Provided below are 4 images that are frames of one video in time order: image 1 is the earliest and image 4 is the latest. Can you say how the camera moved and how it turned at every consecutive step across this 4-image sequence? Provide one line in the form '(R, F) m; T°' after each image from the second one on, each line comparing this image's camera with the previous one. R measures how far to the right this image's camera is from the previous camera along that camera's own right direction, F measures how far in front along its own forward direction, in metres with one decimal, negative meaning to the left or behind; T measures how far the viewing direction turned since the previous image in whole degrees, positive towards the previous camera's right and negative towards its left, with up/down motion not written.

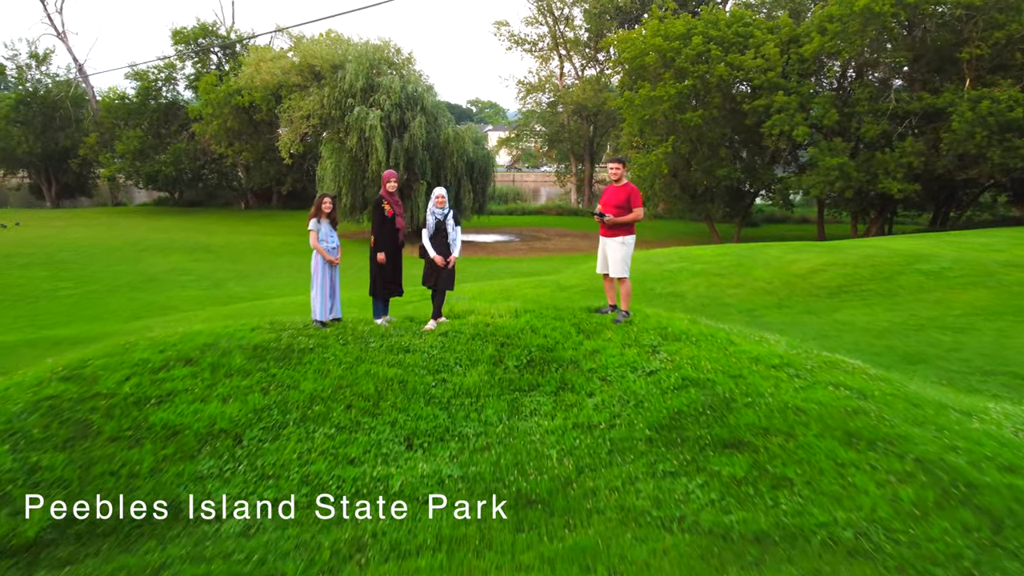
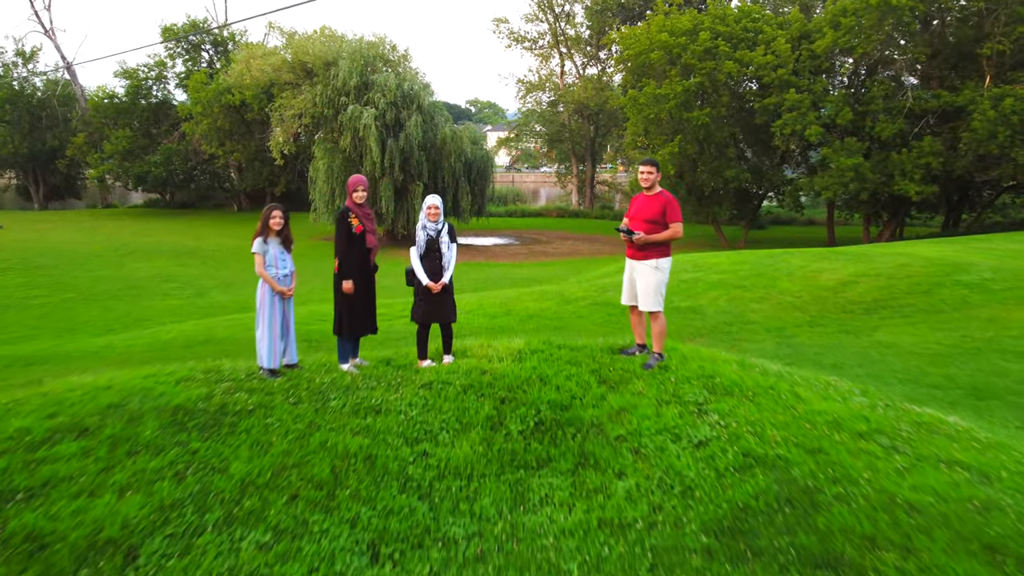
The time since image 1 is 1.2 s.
(0.0, +1.1) m; 0°
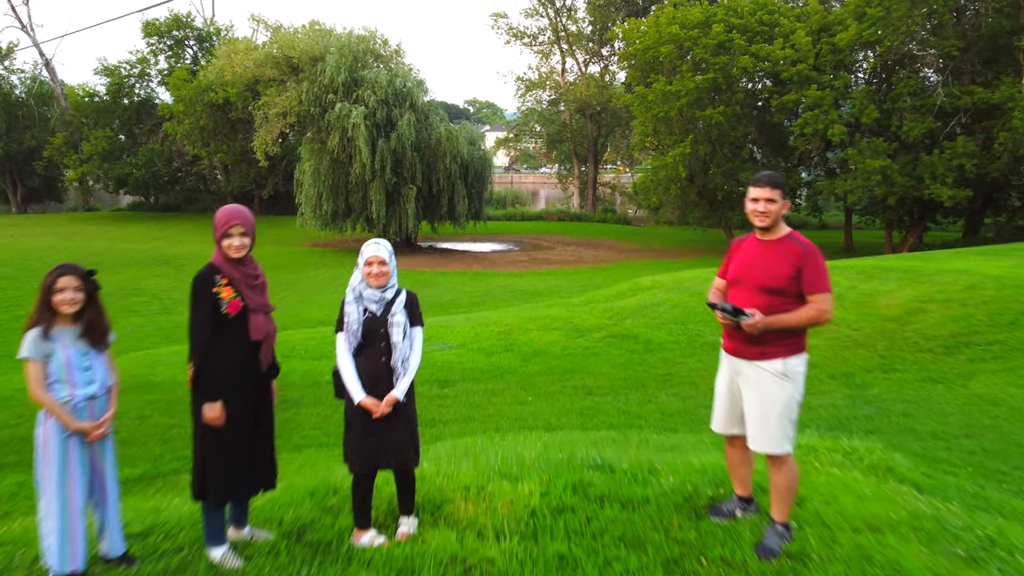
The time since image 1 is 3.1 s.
(0.0, +1.8) m; 0°
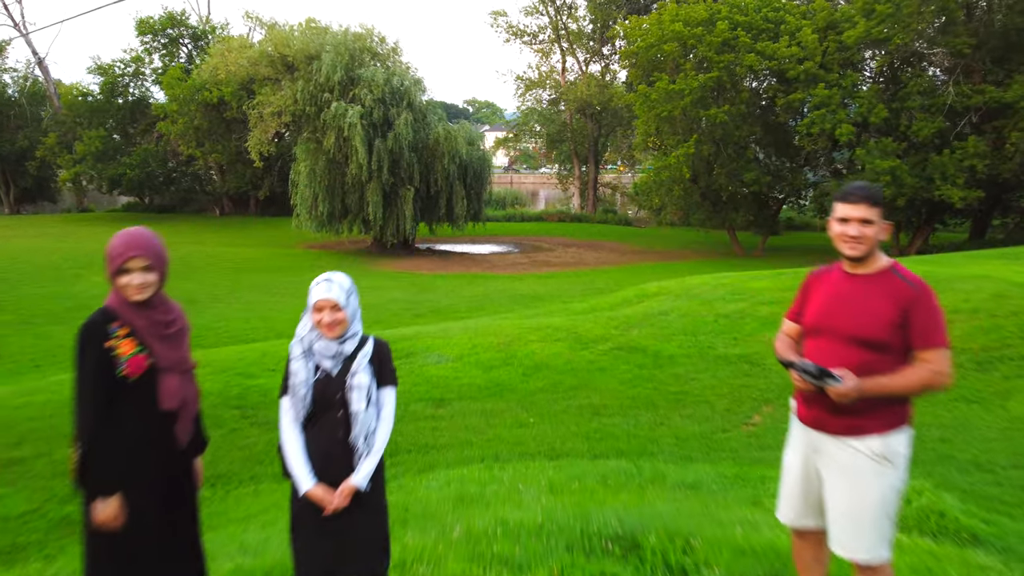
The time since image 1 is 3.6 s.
(0.0, +0.6) m; 0°
